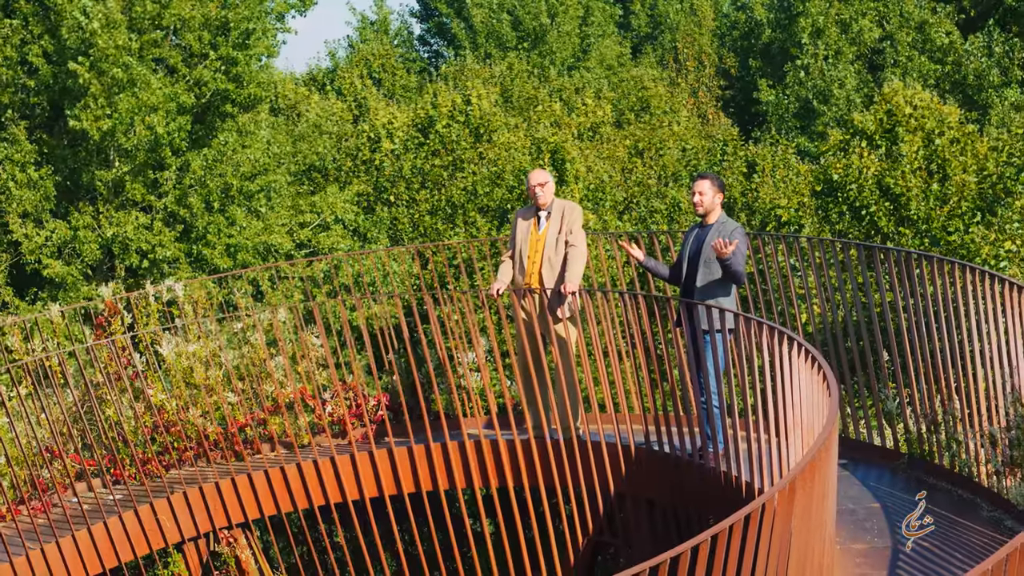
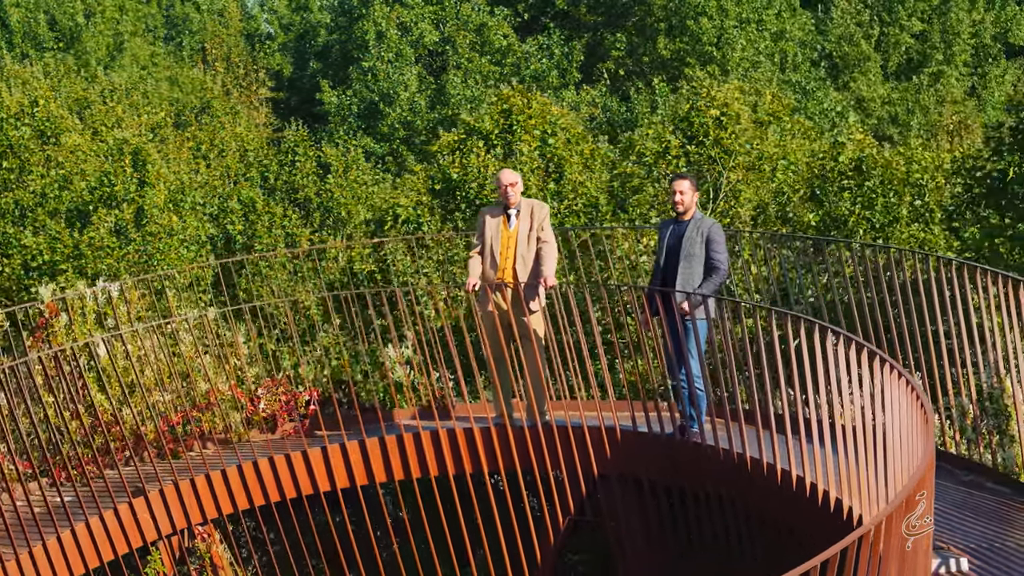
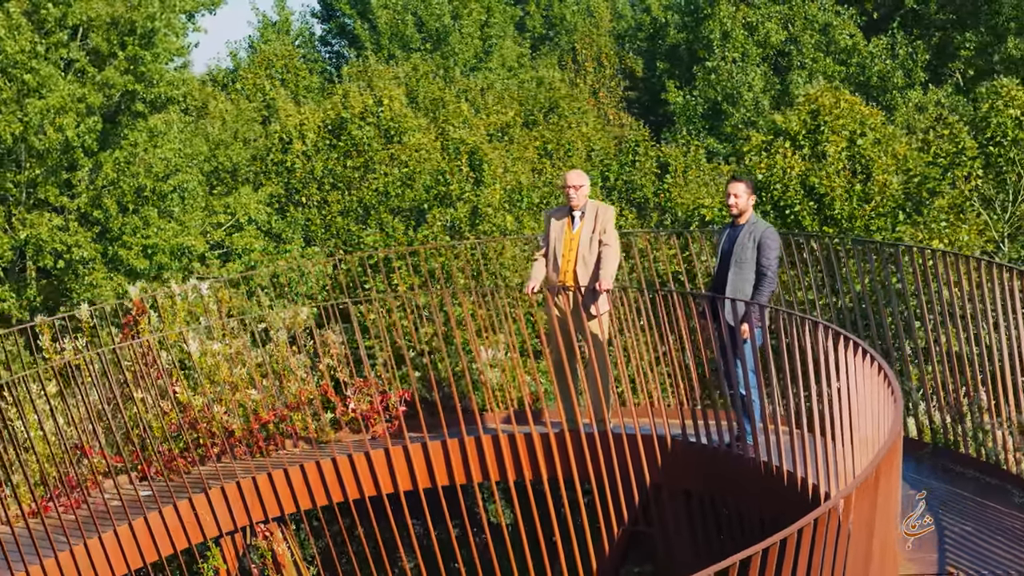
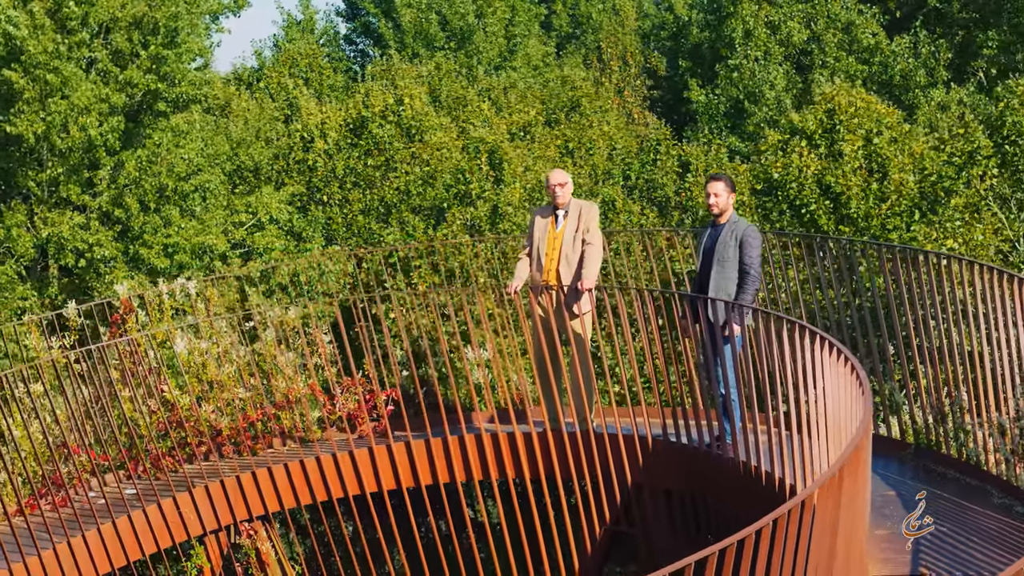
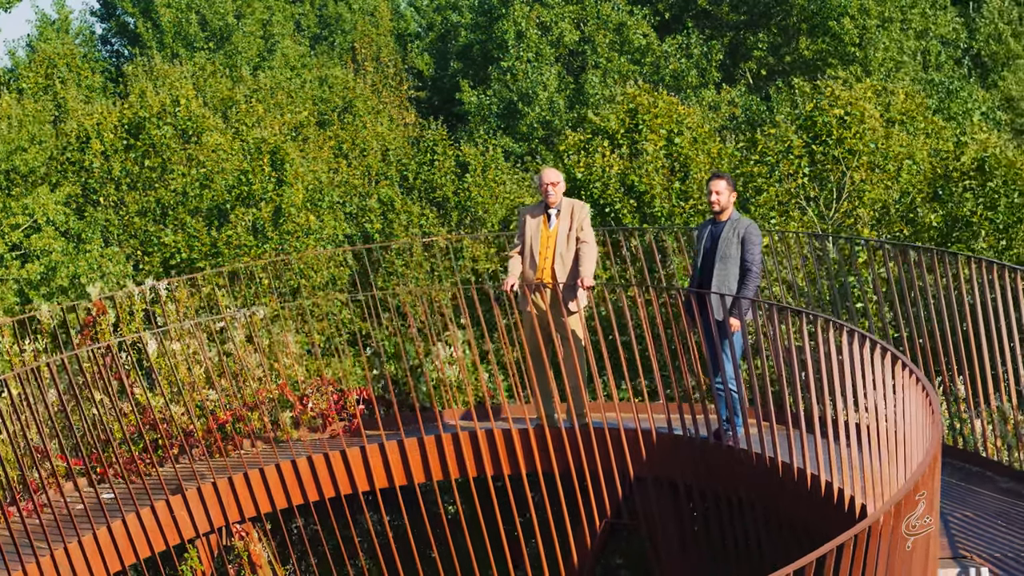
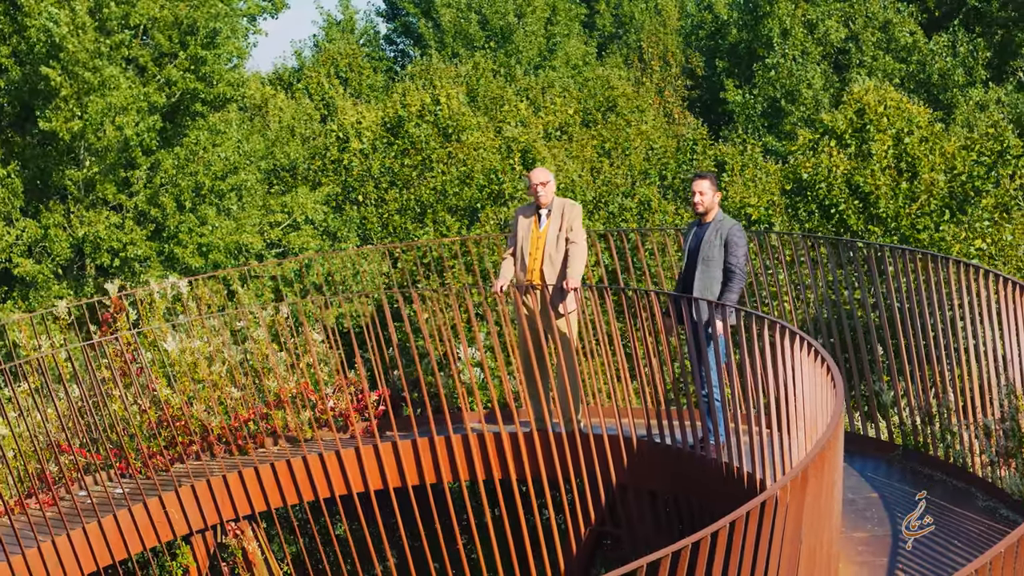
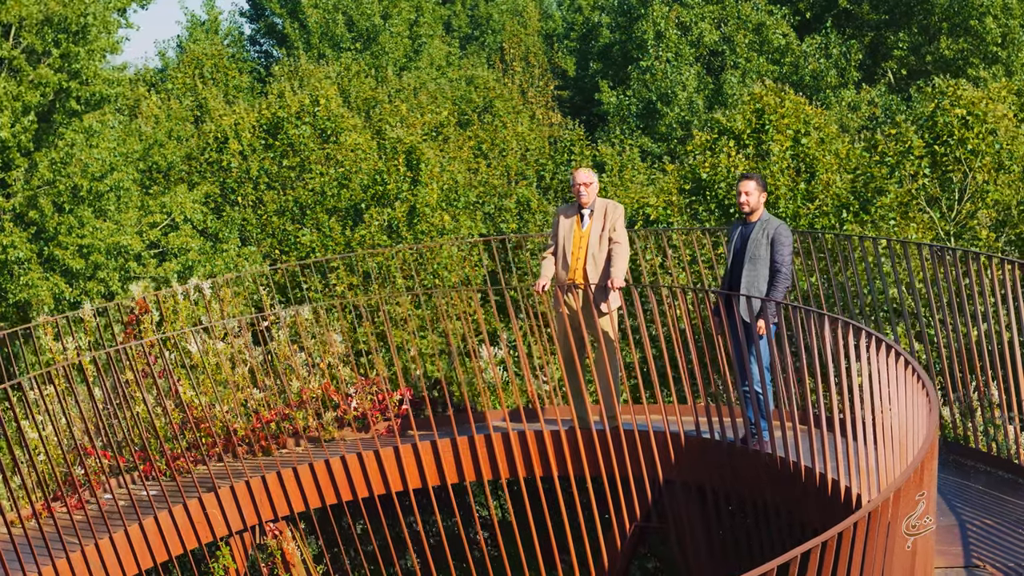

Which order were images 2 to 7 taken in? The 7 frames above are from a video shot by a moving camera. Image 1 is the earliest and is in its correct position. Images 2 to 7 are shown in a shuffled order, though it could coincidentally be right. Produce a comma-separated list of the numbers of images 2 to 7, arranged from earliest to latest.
6, 4, 3, 7, 5, 2
